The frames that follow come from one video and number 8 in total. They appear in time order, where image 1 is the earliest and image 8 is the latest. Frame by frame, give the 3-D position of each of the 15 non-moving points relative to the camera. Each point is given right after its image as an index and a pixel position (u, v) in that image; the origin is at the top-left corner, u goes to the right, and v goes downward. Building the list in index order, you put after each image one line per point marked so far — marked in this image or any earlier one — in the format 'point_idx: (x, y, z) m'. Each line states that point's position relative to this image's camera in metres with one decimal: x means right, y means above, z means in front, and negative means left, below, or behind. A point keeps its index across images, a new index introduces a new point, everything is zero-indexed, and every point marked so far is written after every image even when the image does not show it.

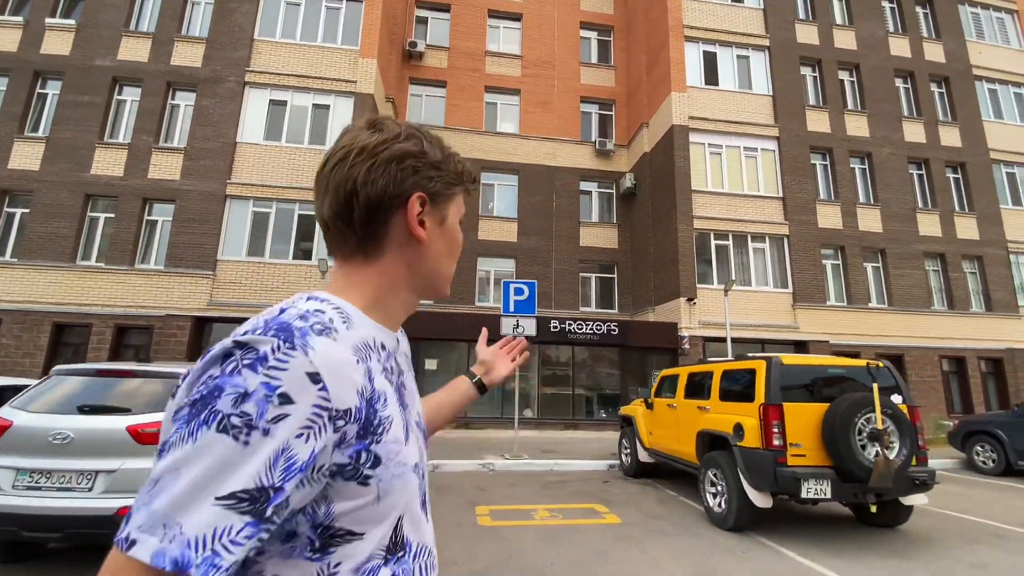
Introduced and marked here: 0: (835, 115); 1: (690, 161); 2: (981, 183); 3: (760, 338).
0: (+10.8, +5.8, +16.2) m
1: (+5.7, +4.0, +15.3) m
2: (+16.0, +3.6, +16.5) m
3: (+7.4, -1.5, +14.4) m
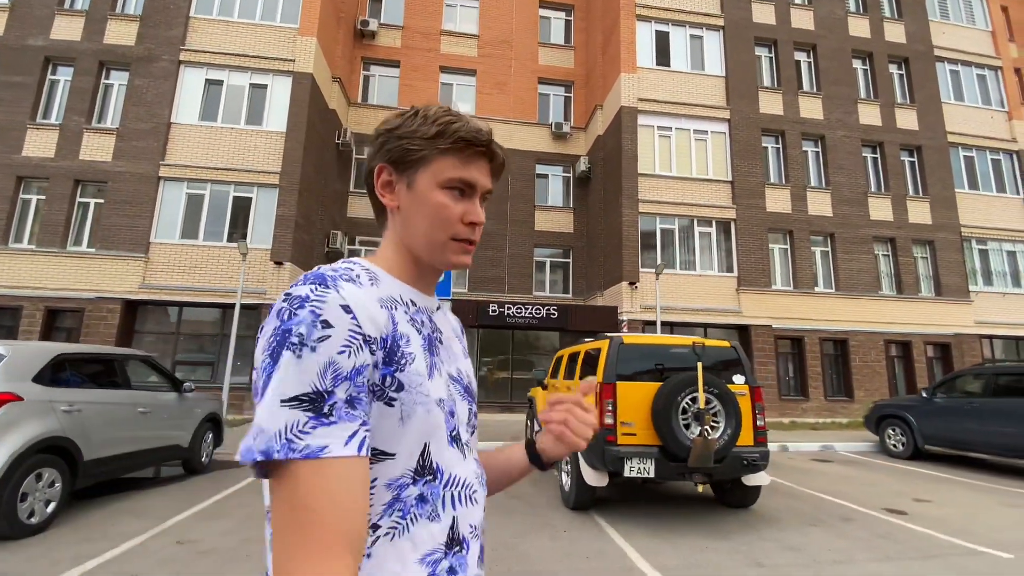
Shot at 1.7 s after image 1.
0: (+9.1, +6.3, +16.0) m
1: (+4.0, +4.5, +15.1) m
2: (+14.3, +4.1, +16.3) m
3: (+5.7, -1.0, +14.4) m
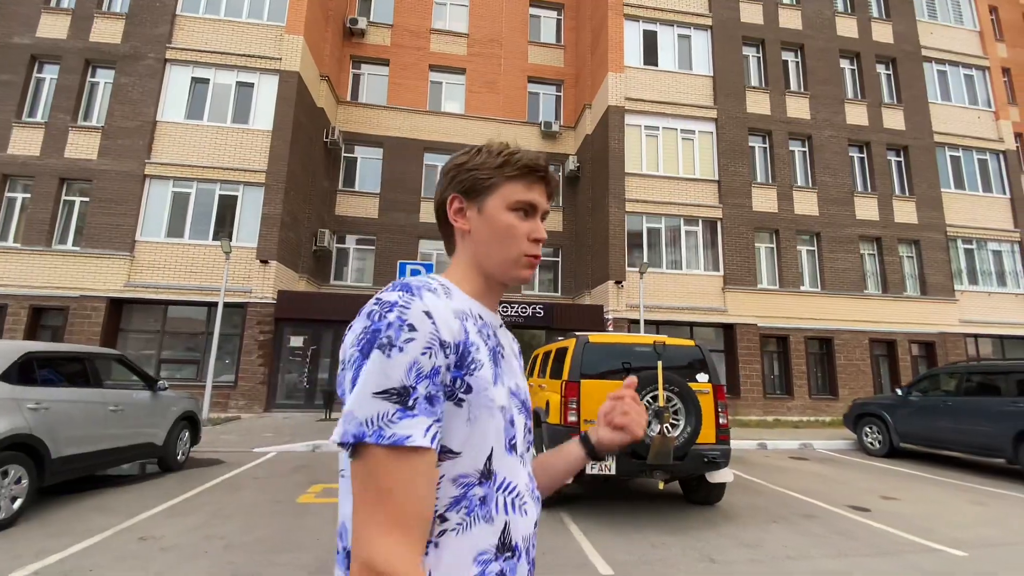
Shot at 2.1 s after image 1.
0: (+8.7, +6.3, +16.0) m
1: (+3.6, +4.6, +15.2) m
2: (+13.9, +4.1, +16.4) m
3: (+5.3, -1.0, +14.5) m
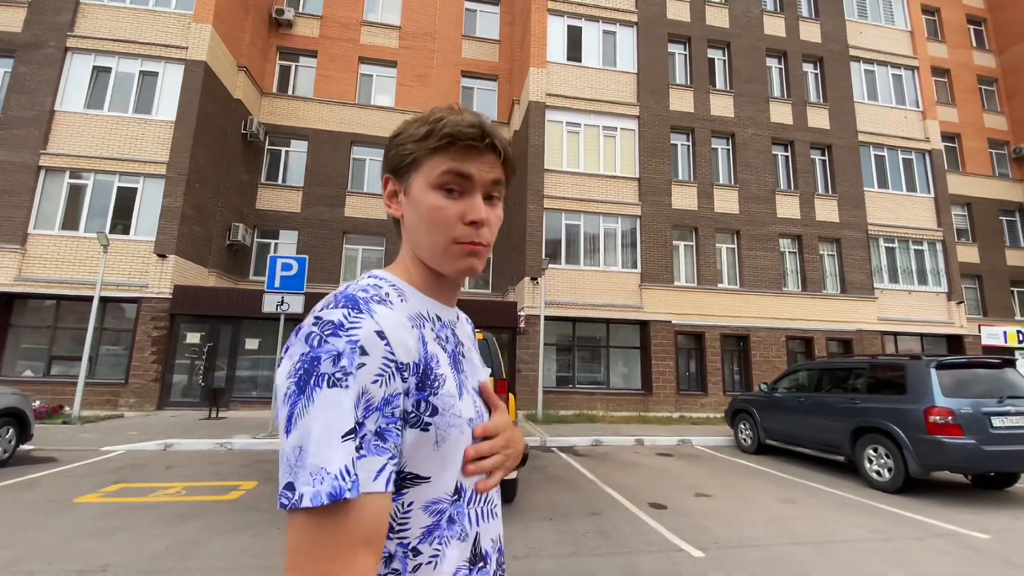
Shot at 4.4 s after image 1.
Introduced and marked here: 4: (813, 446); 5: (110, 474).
0: (+6.2, +6.4, +16.0) m
1: (+1.1, +4.7, +15.1) m
2: (+11.4, +4.2, +16.5) m
3: (+2.7, -0.9, +14.4) m
4: (+4.8, -2.5, +7.7) m
5: (-5.4, -2.5, +6.5) m
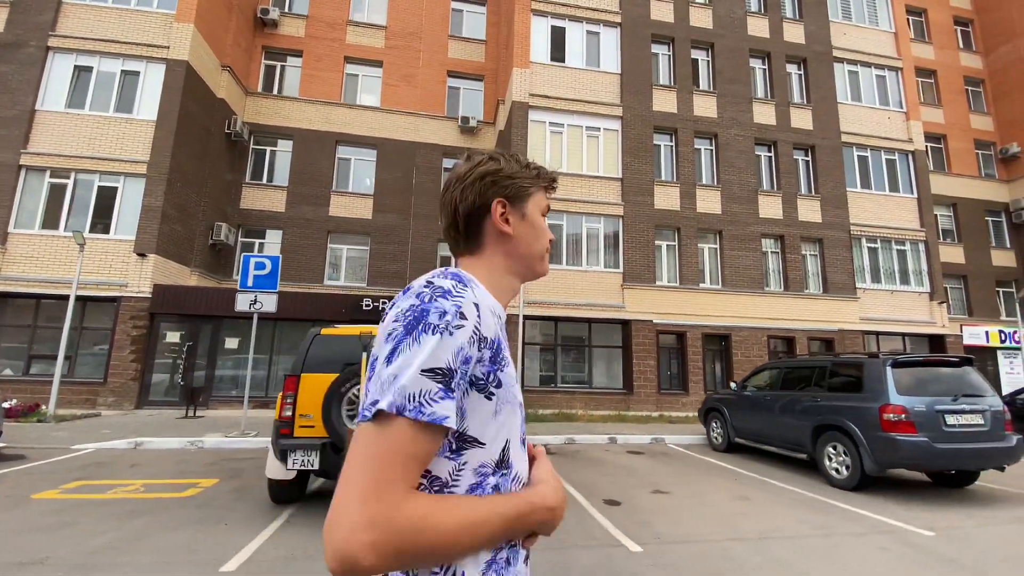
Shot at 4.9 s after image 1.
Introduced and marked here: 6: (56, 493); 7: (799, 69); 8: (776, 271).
0: (+5.7, +6.4, +16.1) m
1: (+0.5, +4.7, +15.1) m
2: (+10.9, +4.2, +16.6) m
3: (+2.2, -0.9, +14.5) m
4: (+4.2, -2.5, +7.7) m
5: (-5.9, -2.5, +6.5) m
6: (-5.3, -2.4, +5.6) m
7: (+10.3, +7.9, +17.4) m
8: (+8.7, +0.6, +15.9) m
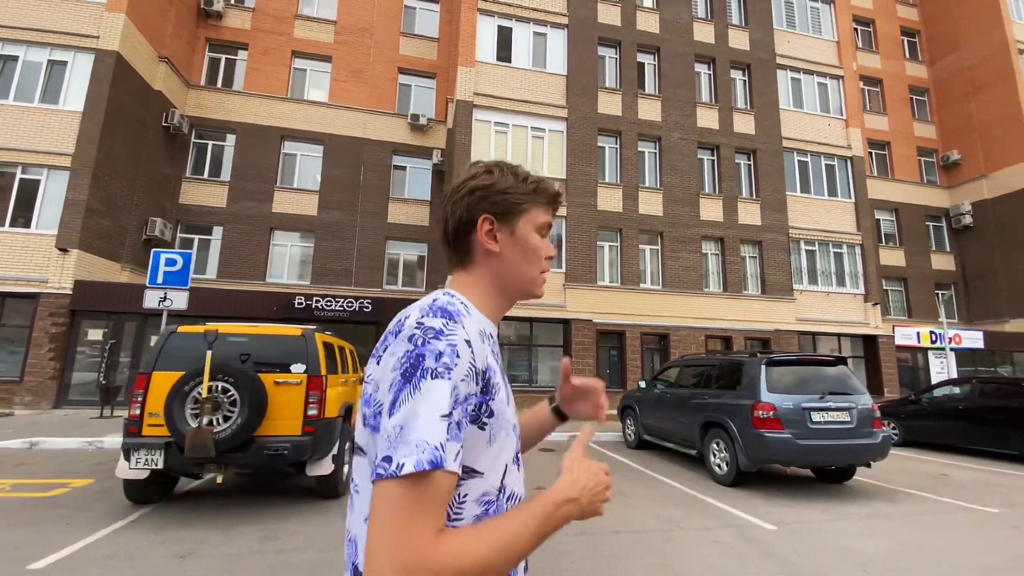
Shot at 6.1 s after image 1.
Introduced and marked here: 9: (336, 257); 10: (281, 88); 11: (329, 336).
0: (+3.9, +6.4, +16.3) m
1: (-1.2, +4.7, +15.2) m
2: (+9.0, +4.2, +17.0) m
3: (+0.4, -0.8, +14.6) m
4: (+2.7, -2.5, +7.9) m
5: (-7.4, -2.4, +6.3) m
6: (-6.7, -2.3, +5.5) m
7: (+8.5, +7.8, +17.8) m
8: (+6.8, +0.6, +16.2) m
9: (-5.8, +1.0, +15.9) m
10: (-8.1, +7.0, +17.1) m
11: (-2.1, -0.6, +5.6) m
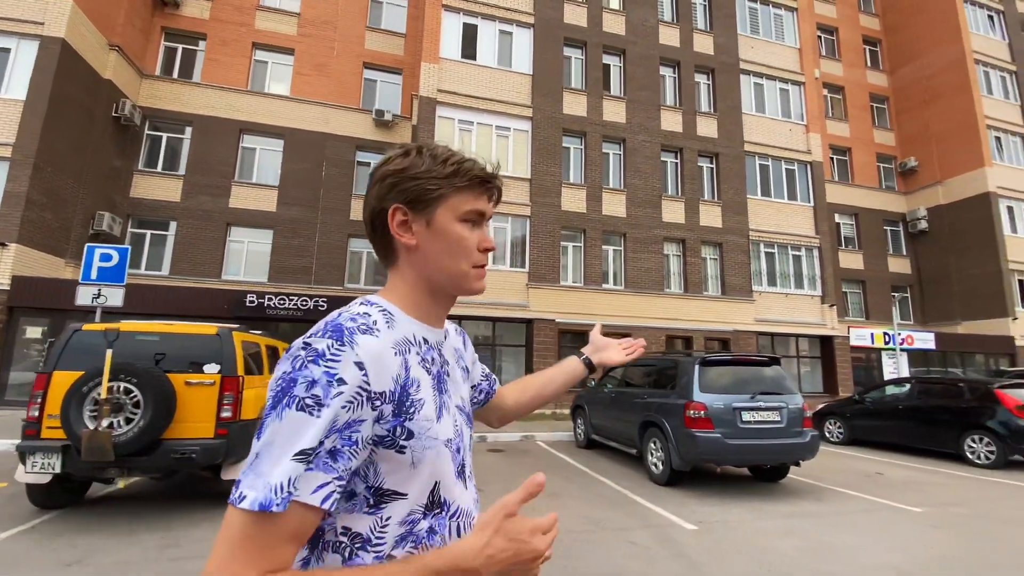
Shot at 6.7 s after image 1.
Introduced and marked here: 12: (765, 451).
0: (+2.7, +6.4, +16.4) m
1: (-2.4, +4.7, +15.0) m
2: (+7.8, +4.1, +17.3) m
3: (-0.7, -0.8, +14.5) m
4: (+1.8, -2.5, +8.0) m
5: (-8.2, -2.4, +6.0) m
6: (-7.5, -2.3, +5.1) m
7: (+7.3, +7.8, +18.0) m
8: (+5.6, +0.5, +16.4) m
9: (-7.0, +1.1, +15.6) m
10: (-9.3, +7.1, +16.7) m
11: (-2.9, -0.5, +5.5) m
12: (+3.2, -2.1, +6.1) m
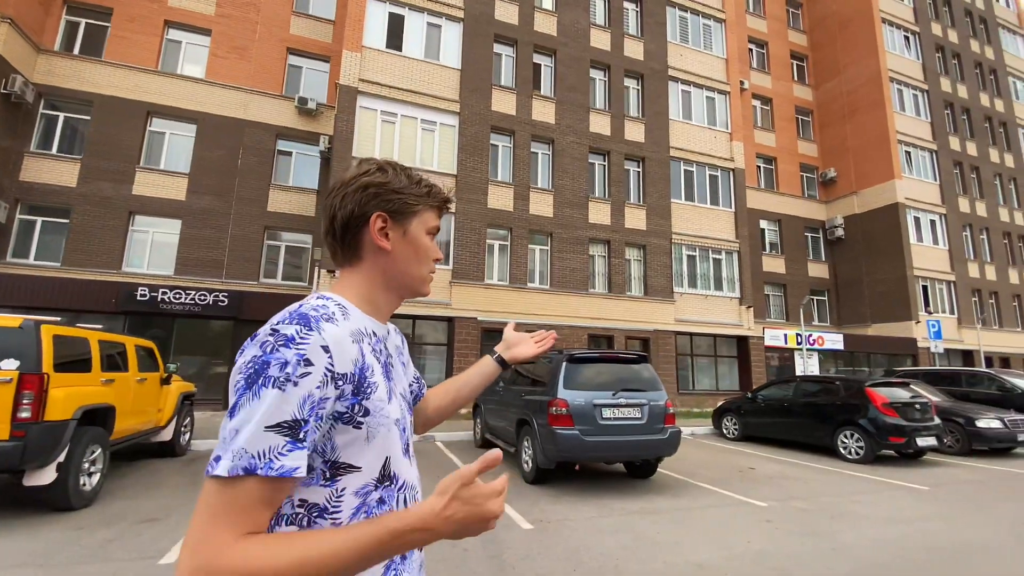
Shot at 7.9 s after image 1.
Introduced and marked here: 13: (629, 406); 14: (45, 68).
0: (+0.3, +6.5, +16.4) m
1: (-4.7, +4.9, +14.7) m
2: (+5.3, +4.1, +17.7) m
3: (-3.1, -0.7, +14.3) m
4: (-0.1, -2.5, +8.0) m
5: (-9.9, -2.2, +5.2) m
6: (-9.2, -2.1, +4.4) m
7: (+4.7, +7.8, +18.4) m
8: (+3.1, +0.5, +16.7) m
9: (-9.4, +1.3, +14.9) m
10: (-11.7, +7.4, +15.7) m
11: (-4.6, -0.4, +5.1) m
12: (+1.5, -2.1, +6.3) m
13: (+1.6, -1.6, +6.4) m
14: (-14.2, +6.7, +14.7) m
